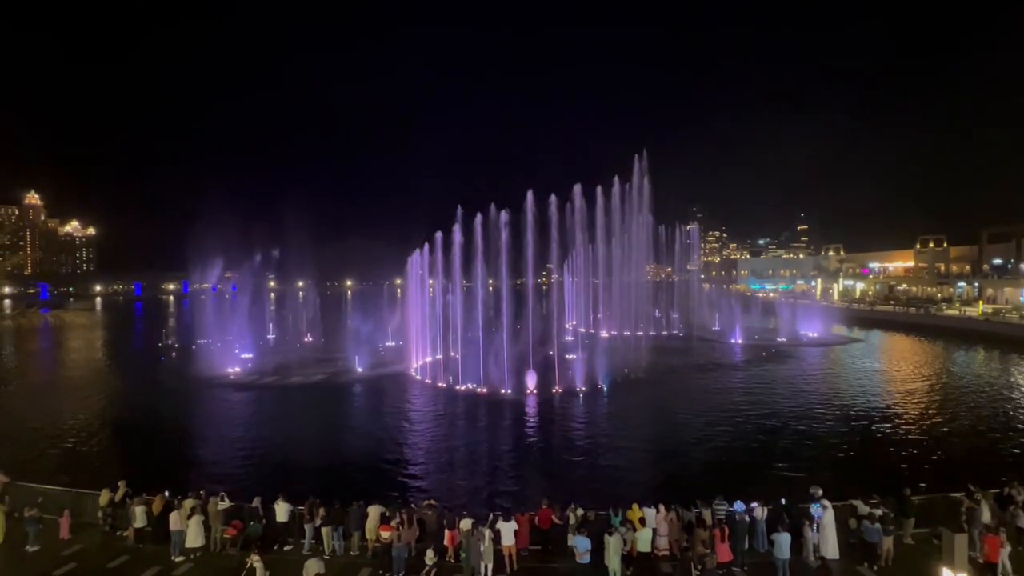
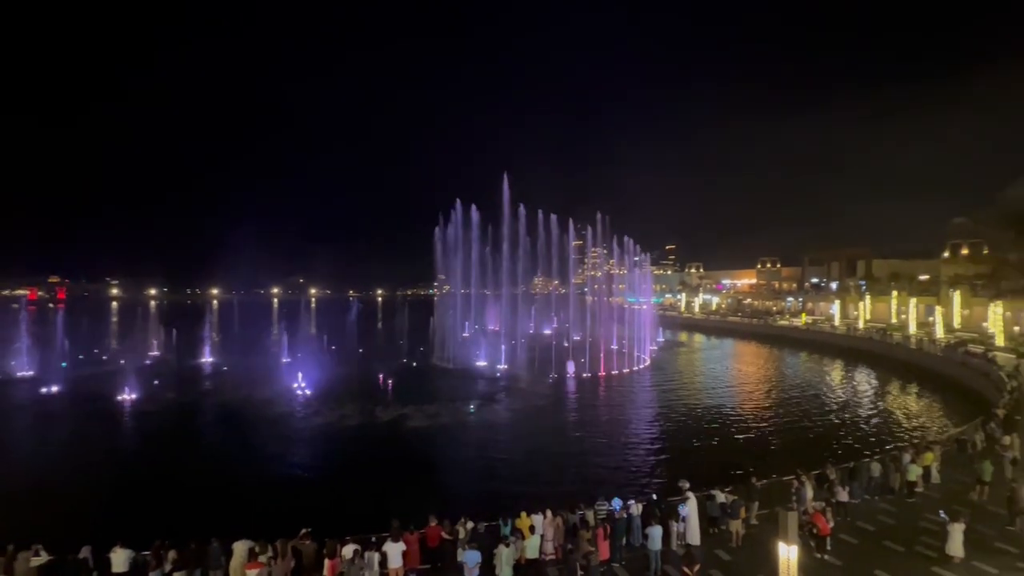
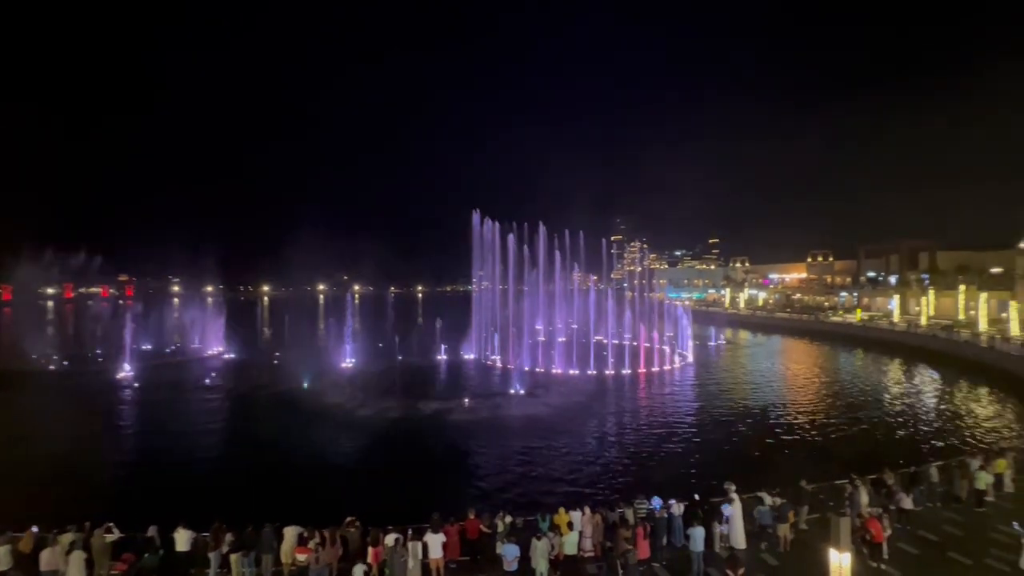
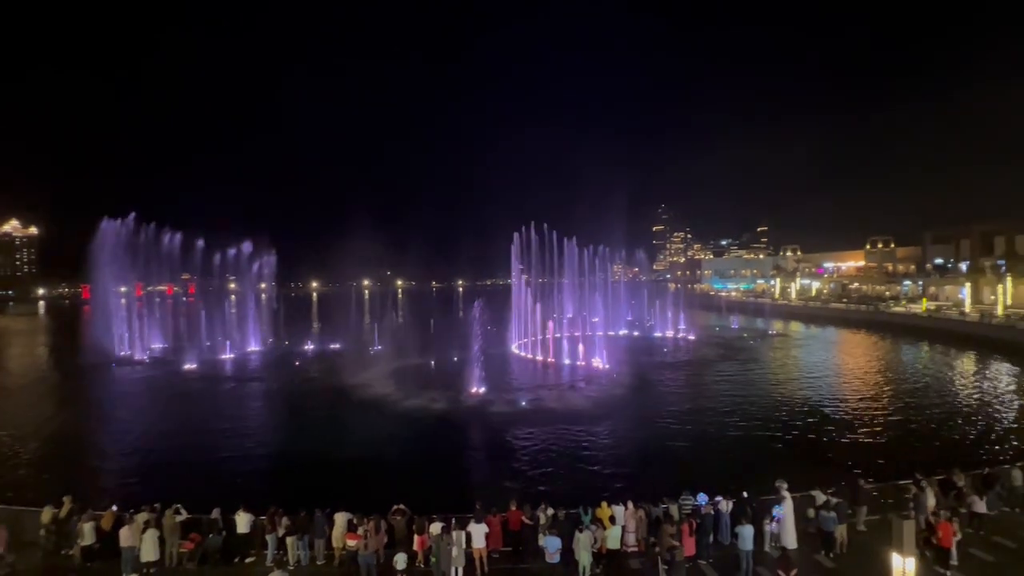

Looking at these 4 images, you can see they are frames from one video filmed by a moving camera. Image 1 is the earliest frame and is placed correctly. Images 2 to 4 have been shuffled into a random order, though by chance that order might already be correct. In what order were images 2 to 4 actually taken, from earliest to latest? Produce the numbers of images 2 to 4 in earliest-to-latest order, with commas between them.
4, 3, 2
